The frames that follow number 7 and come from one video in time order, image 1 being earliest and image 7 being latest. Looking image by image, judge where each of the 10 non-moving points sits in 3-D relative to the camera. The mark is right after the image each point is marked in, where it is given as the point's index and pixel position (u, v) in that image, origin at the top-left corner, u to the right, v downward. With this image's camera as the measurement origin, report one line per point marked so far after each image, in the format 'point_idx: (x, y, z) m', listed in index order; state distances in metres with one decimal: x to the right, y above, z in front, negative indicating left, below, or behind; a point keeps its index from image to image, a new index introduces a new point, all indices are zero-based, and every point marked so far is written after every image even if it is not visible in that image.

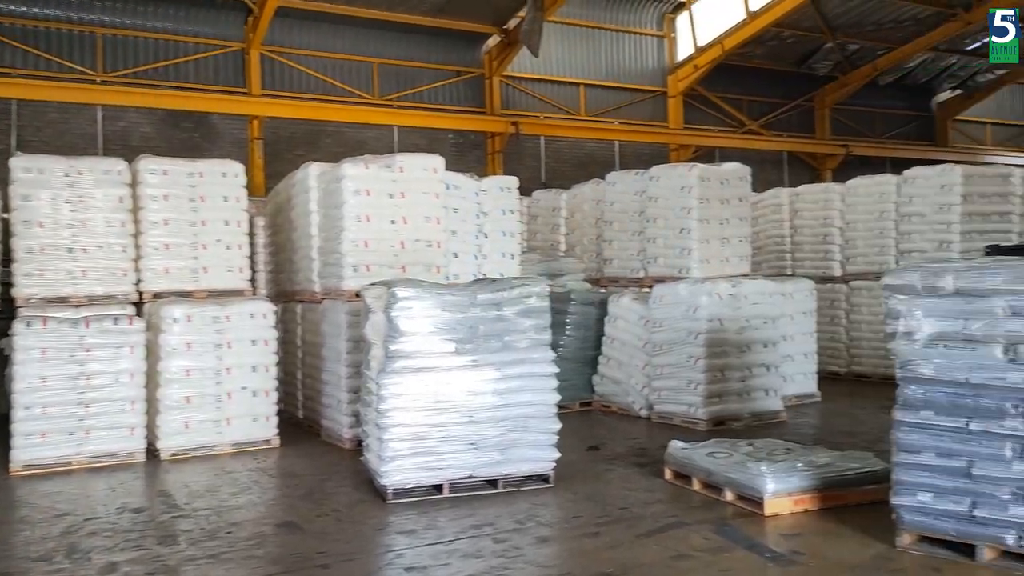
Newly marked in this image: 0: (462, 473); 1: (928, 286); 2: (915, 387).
0: (-0.3, -1.1, +5.1) m
1: (+1.9, 0.0, +3.8) m
2: (+1.8, -0.5, +3.8) m
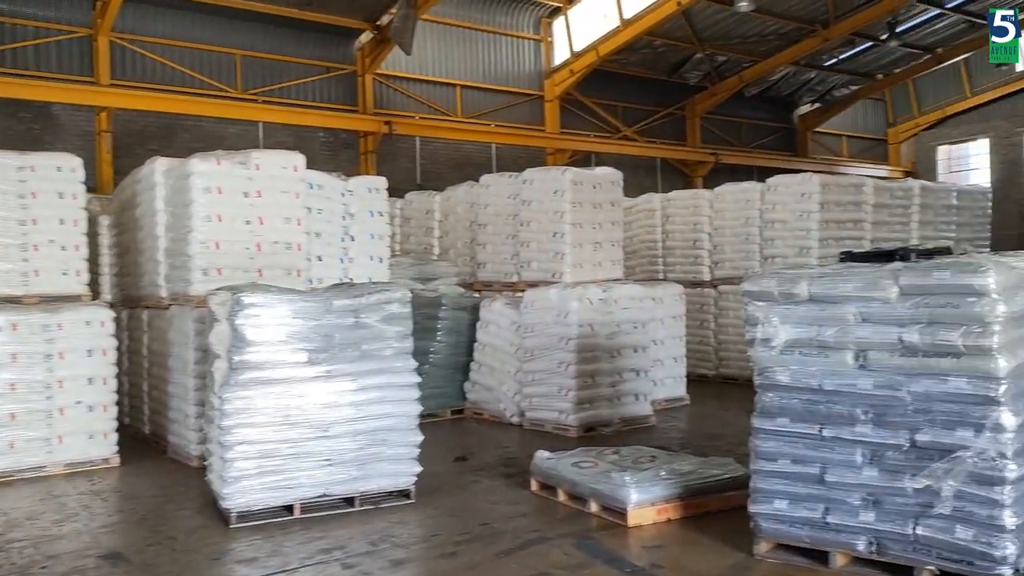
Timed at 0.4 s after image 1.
0: (-1.1, -1.2, +4.8) m
1: (+1.2, 0.0, +3.8) m
2: (+1.2, -0.5, +3.8) m
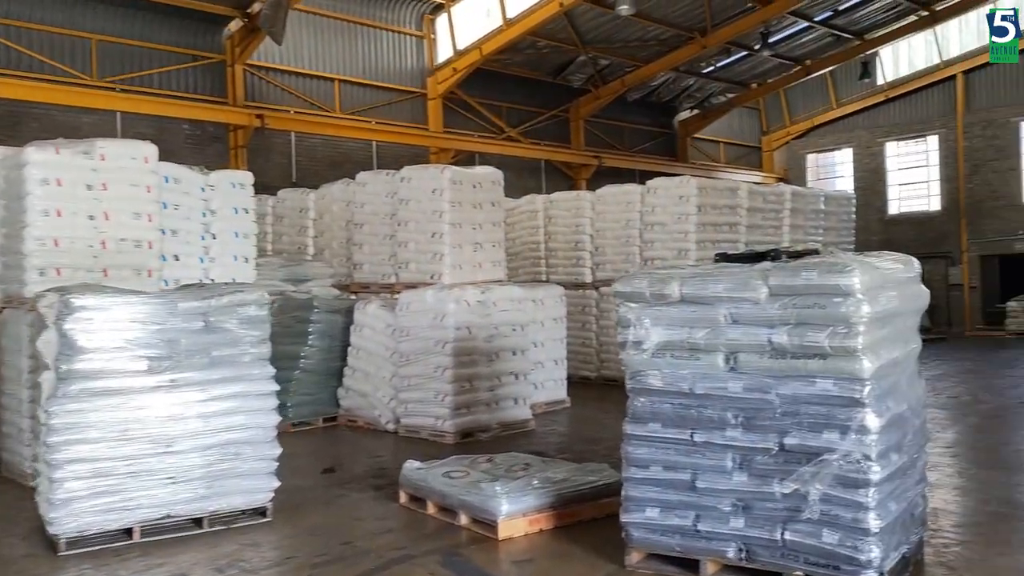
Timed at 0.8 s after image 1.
0: (-1.8, -1.2, +4.3) m
1: (+0.6, 0.0, +3.7) m
2: (+0.6, -0.5, +3.7) m
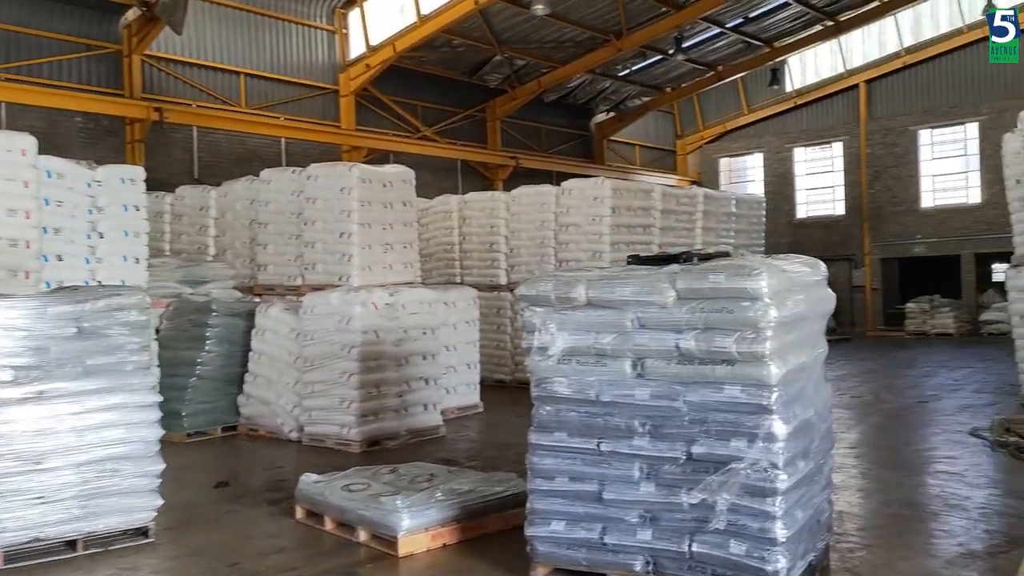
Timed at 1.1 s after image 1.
0: (-2.3, -1.2, +4.0) m
1: (+0.2, 0.0, +3.5) m
2: (+0.2, -0.5, +3.5) m
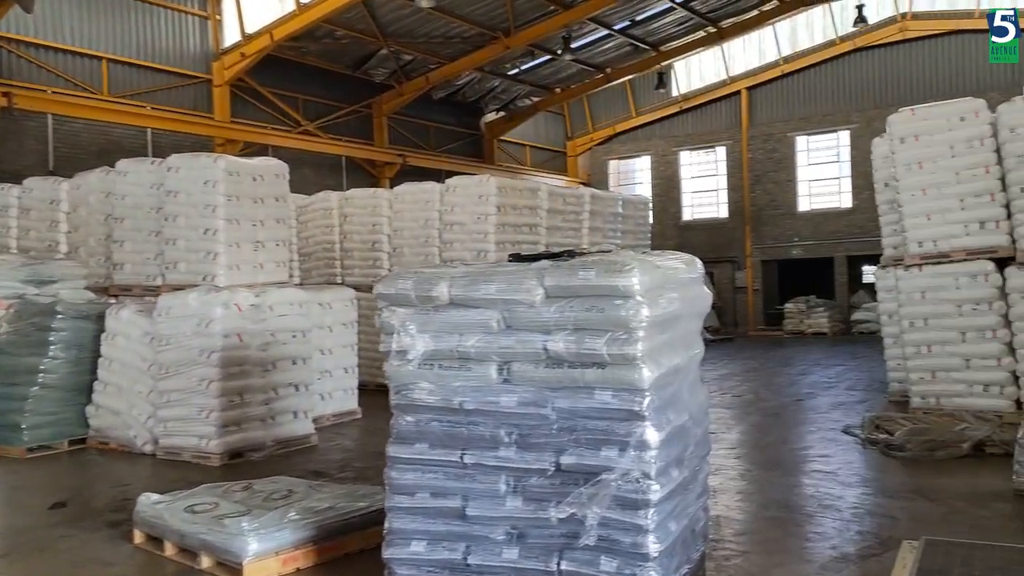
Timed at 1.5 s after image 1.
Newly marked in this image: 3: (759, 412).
0: (-2.9, -1.2, +3.3) m
1: (-0.3, 0.0, +3.2) m
2: (-0.4, -0.5, +3.2) m
3: (+2.4, -1.2, +8.0) m
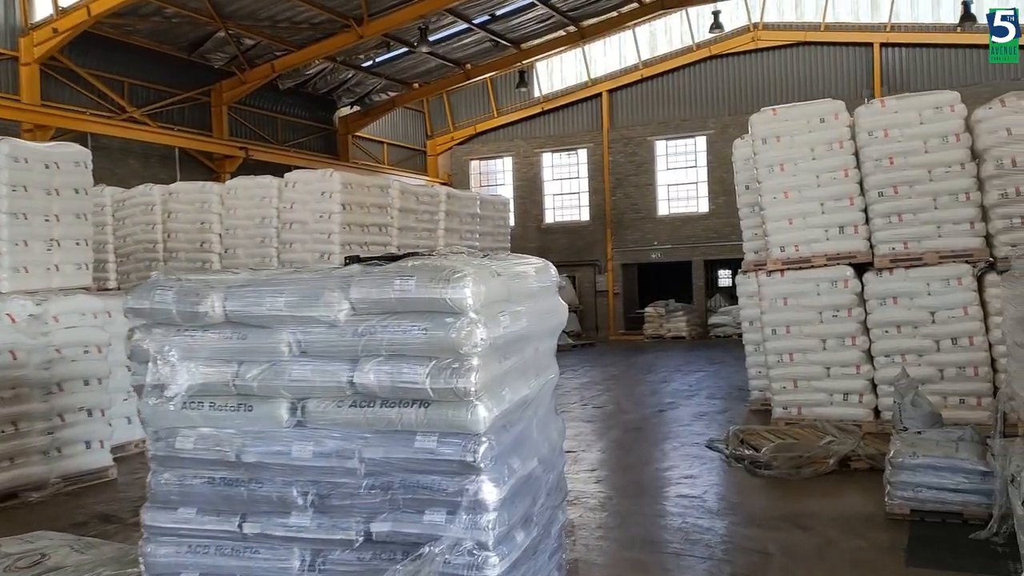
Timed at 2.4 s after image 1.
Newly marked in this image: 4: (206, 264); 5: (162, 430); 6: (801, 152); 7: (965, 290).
0: (-3.5, -1.2, +2.1) m
1: (-0.9, -0.1, +2.4) m
2: (-1.0, -0.5, +2.4) m
3: (+1.0, -1.2, +7.6) m
4: (-3.4, +0.3, +9.4) m
5: (-1.0, -0.4, +2.4) m
6: (+2.4, +1.1, +6.9) m
7: (+3.4, 0.0, +6.4) m
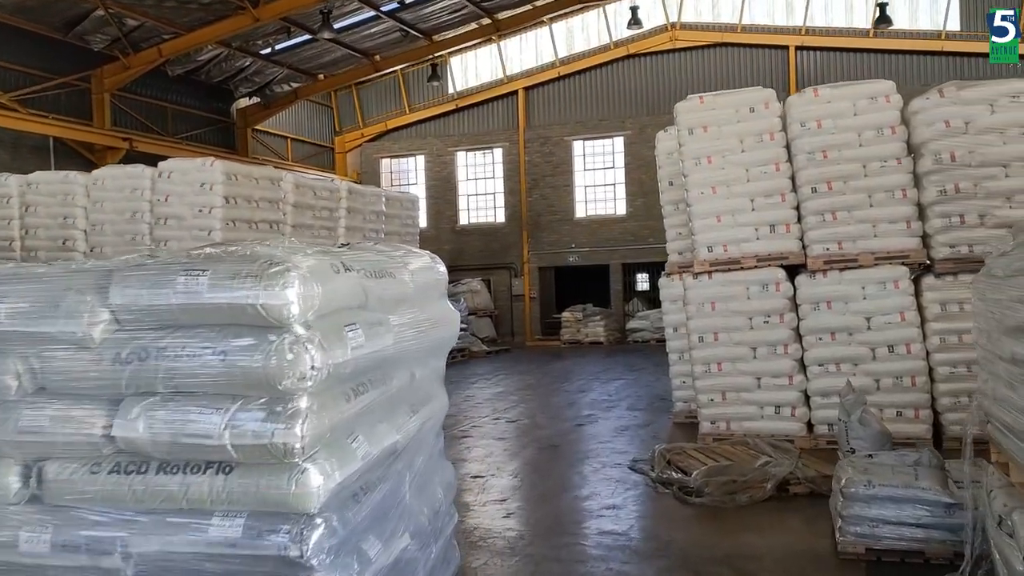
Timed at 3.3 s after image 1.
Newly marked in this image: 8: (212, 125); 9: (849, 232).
0: (-3.7, -1.2, +1.0) m
1: (-1.2, -0.1, +1.6) m
2: (-1.3, -0.5, +1.5) m
3: (+0.2, -1.3, +6.9) m
4: (-4.4, +0.2, +8.3) m
5: (-1.3, -0.4, +1.6) m
6: (+1.7, +1.1, +6.4) m
7: (+2.7, 0.0, +5.9) m
8: (-6.0, +3.2, +16.7) m
9: (+2.4, +0.4, +6.1) m
